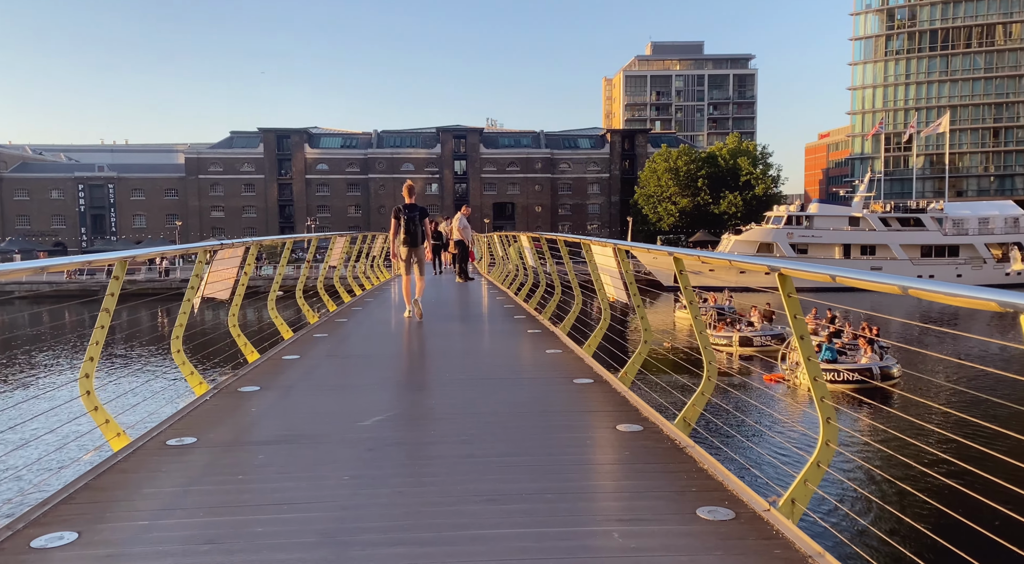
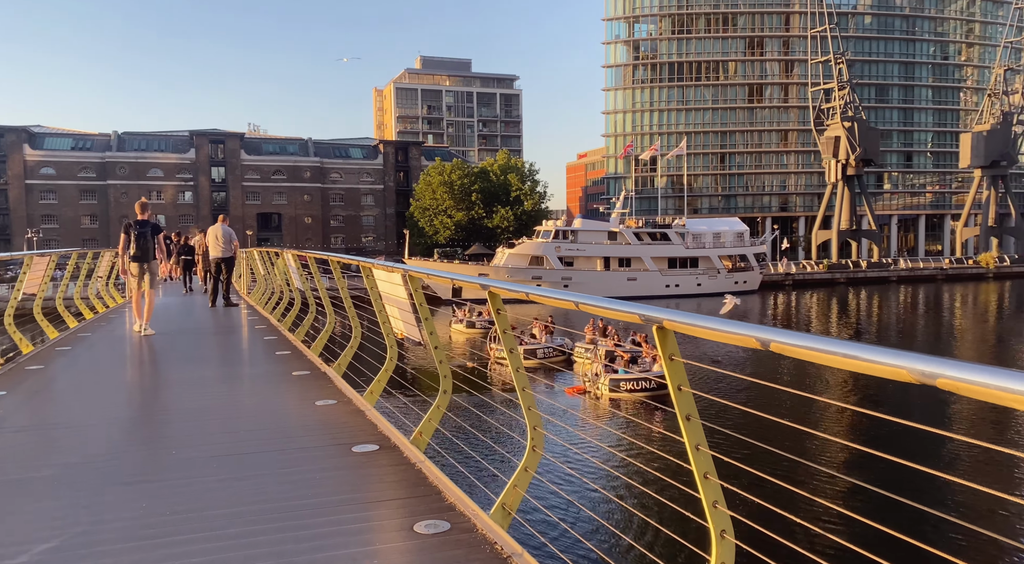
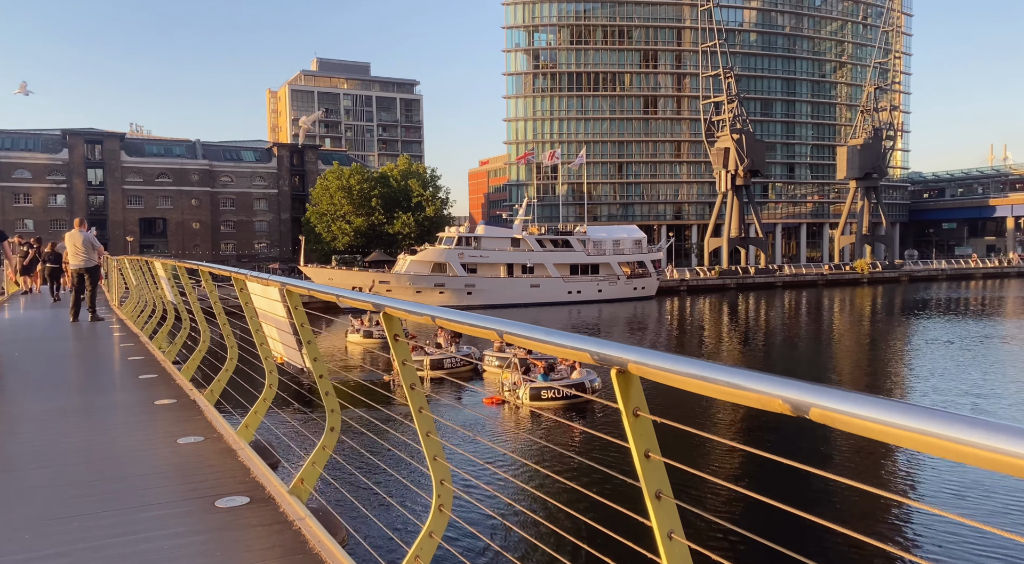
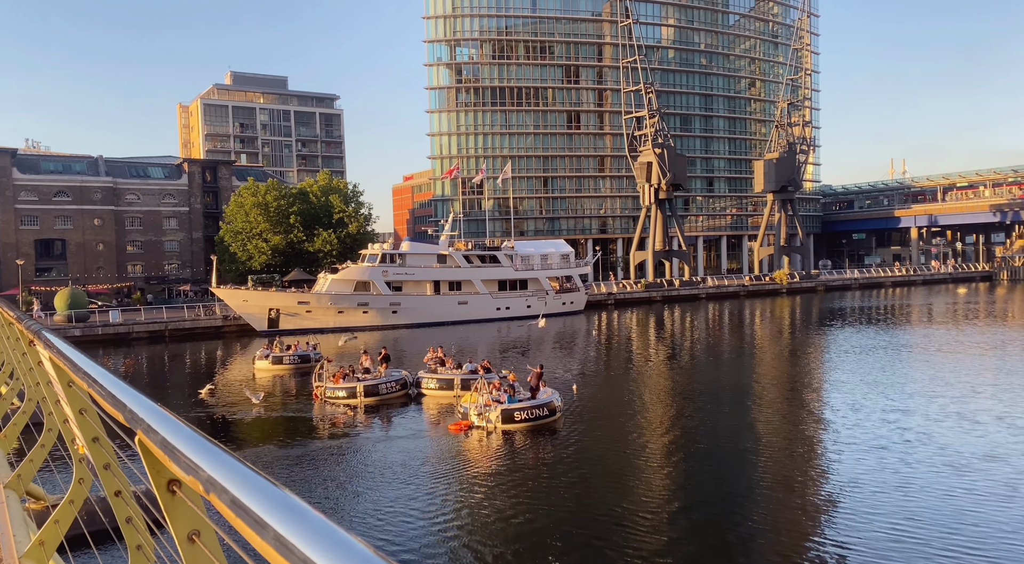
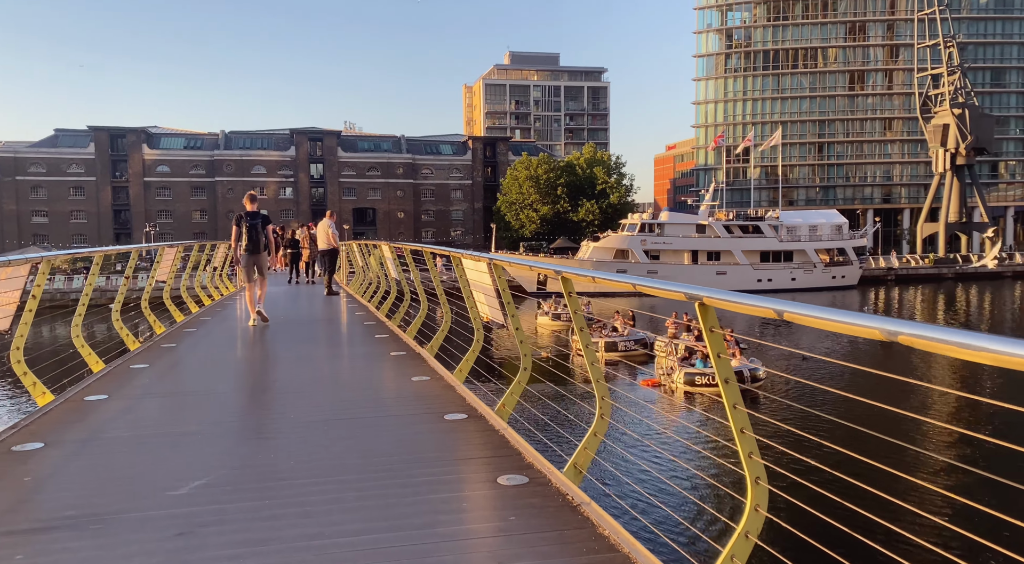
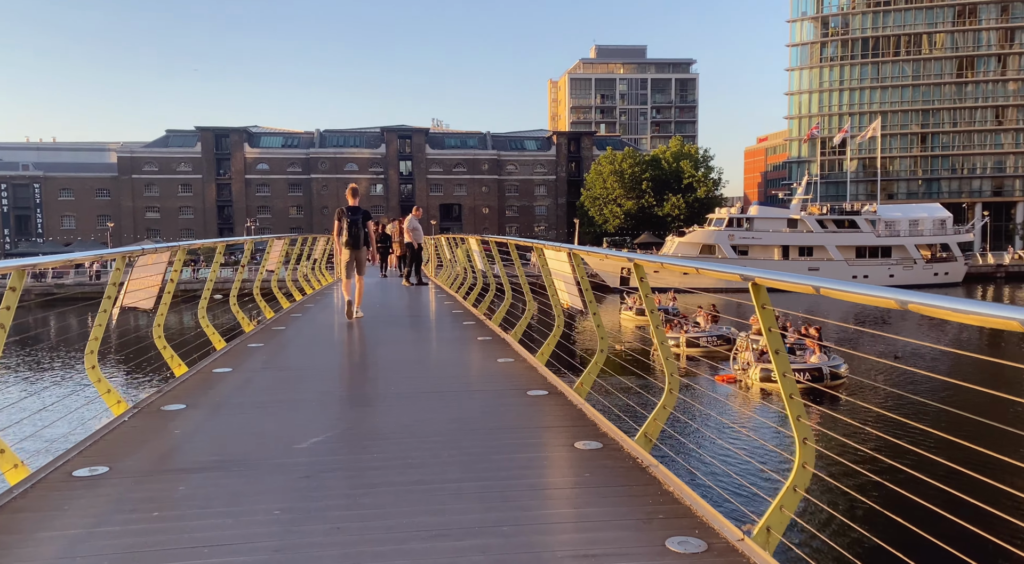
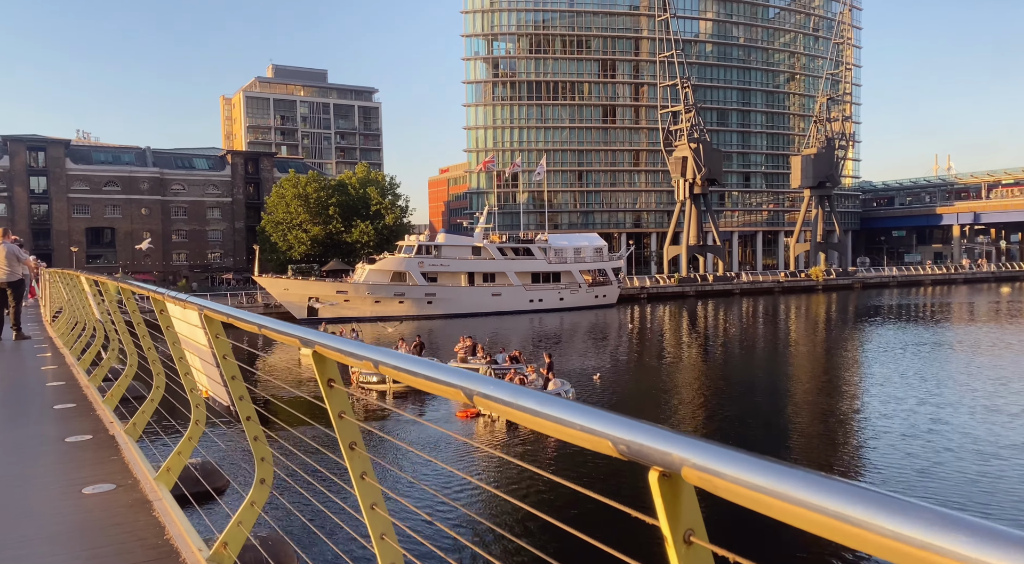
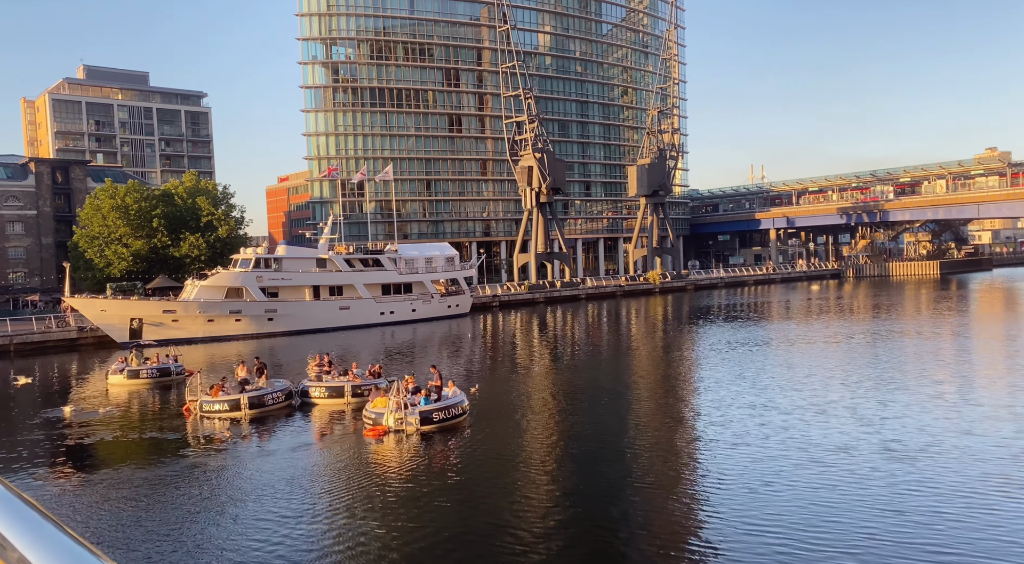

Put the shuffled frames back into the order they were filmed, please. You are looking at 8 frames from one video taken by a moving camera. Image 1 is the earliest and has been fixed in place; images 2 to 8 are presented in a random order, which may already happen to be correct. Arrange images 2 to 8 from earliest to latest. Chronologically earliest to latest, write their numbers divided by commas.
6, 5, 2, 3, 7, 4, 8
